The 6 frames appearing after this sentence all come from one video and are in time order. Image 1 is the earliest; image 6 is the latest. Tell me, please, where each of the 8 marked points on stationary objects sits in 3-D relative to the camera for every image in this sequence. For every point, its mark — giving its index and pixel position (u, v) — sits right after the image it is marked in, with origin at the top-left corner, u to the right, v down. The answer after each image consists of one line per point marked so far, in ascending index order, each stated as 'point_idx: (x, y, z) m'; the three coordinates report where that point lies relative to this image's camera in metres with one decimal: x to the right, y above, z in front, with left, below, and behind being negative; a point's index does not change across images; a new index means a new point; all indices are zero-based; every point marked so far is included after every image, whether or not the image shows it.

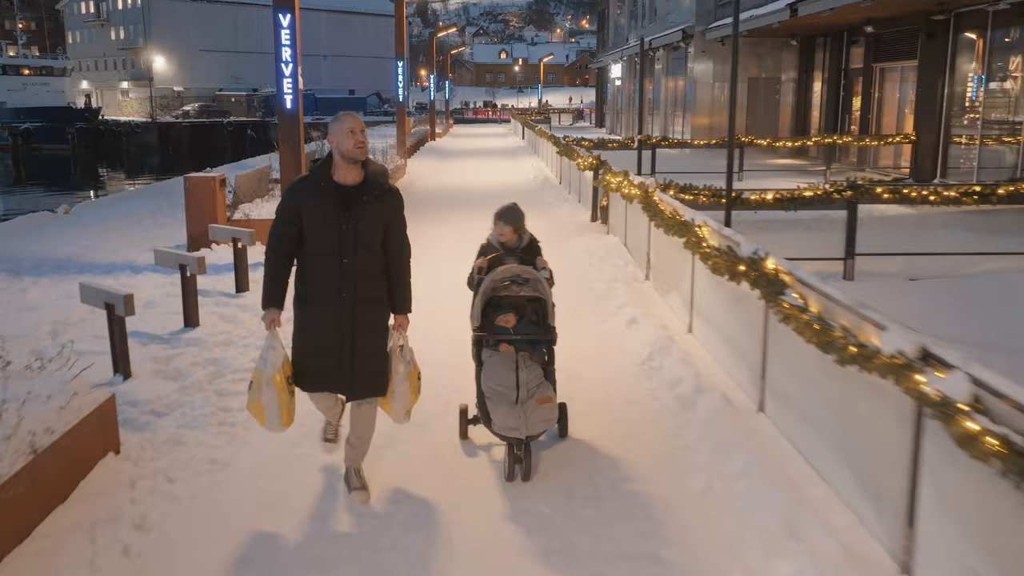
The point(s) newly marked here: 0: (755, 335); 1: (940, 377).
0: (+1.1, -0.2, +4.9) m
1: (+1.2, -0.2, +2.9) m
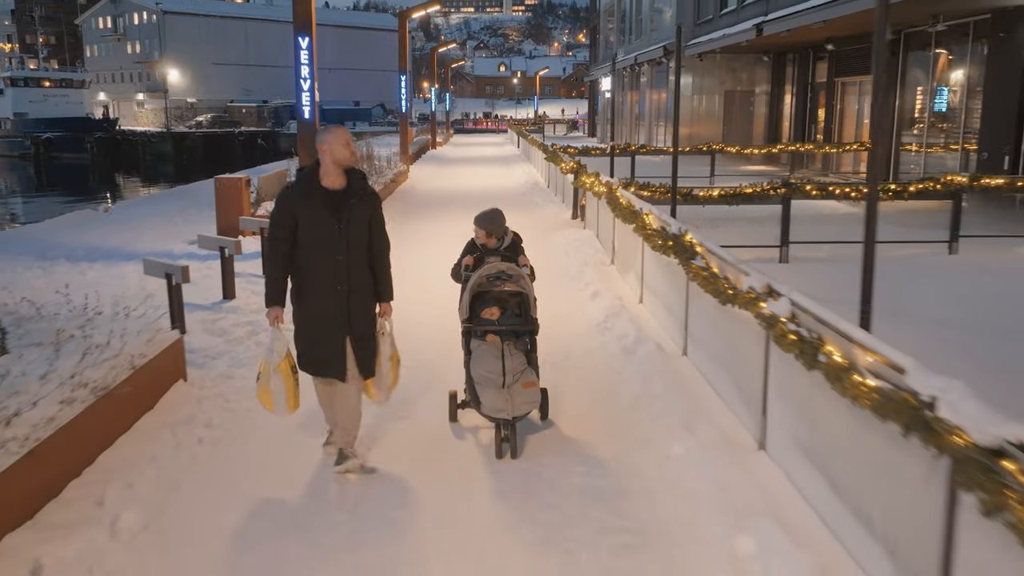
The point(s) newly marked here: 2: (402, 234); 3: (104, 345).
0: (+1.0, 0.0, +6.2) m
1: (+1.0, -0.1, +4.3) m
2: (-1.3, +0.6, +12.6) m
3: (-1.9, -0.3, +5.0) m
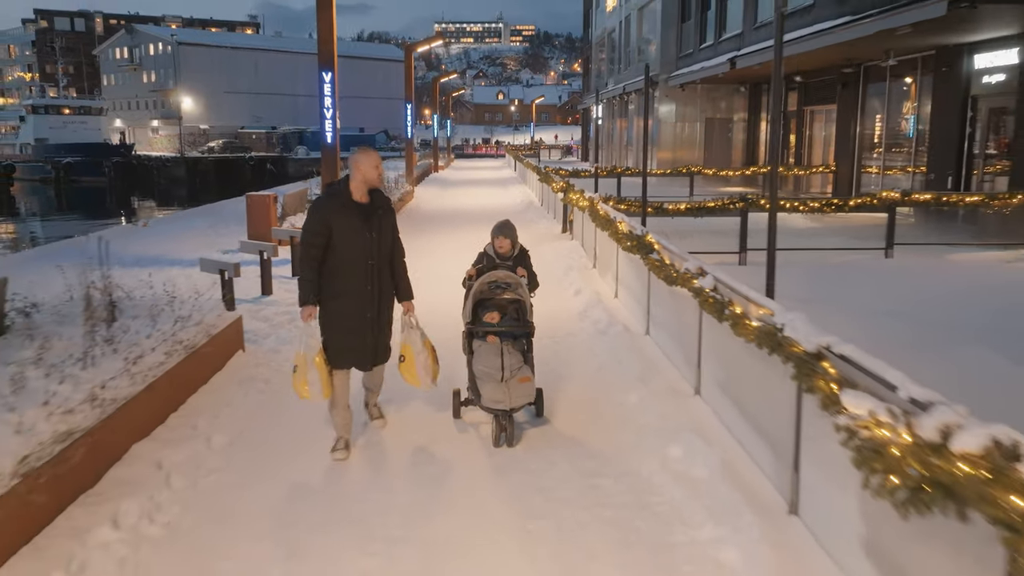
0: (+0.9, 0.0, +7.6) m
1: (+1.0, +0.1, +5.6) m
2: (-1.4, +0.5, +14.0) m
3: (-1.9, -0.2, +6.4) m
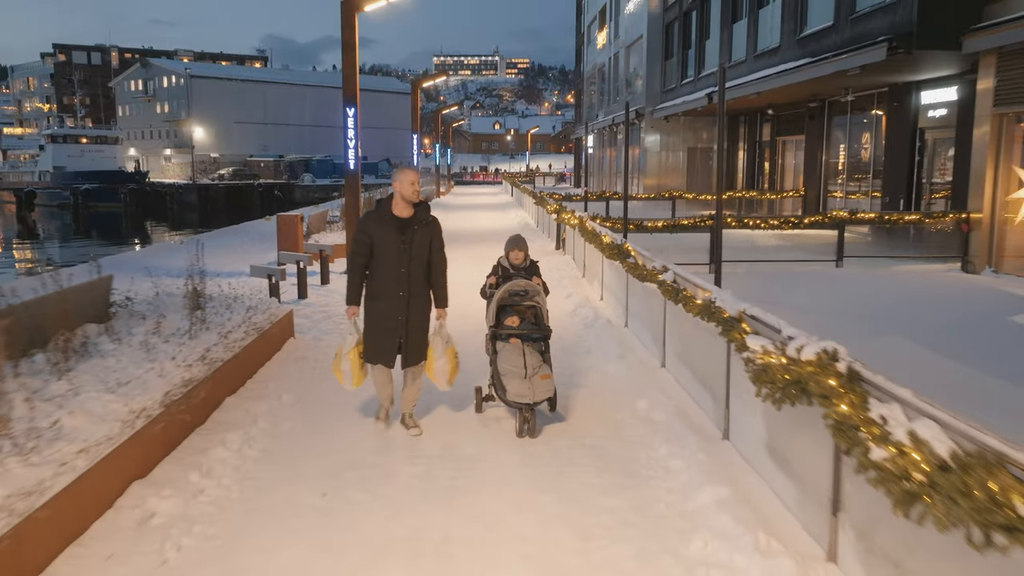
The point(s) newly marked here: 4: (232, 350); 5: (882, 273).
0: (+1.0, 0.0, +9.1) m
1: (+1.0, +0.1, +7.2) m
2: (-1.4, +0.4, +15.5) m
3: (-1.9, -0.2, +7.9) m
4: (-1.7, -0.4, +6.6) m
5: (+4.2, +0.2, +12.1) m
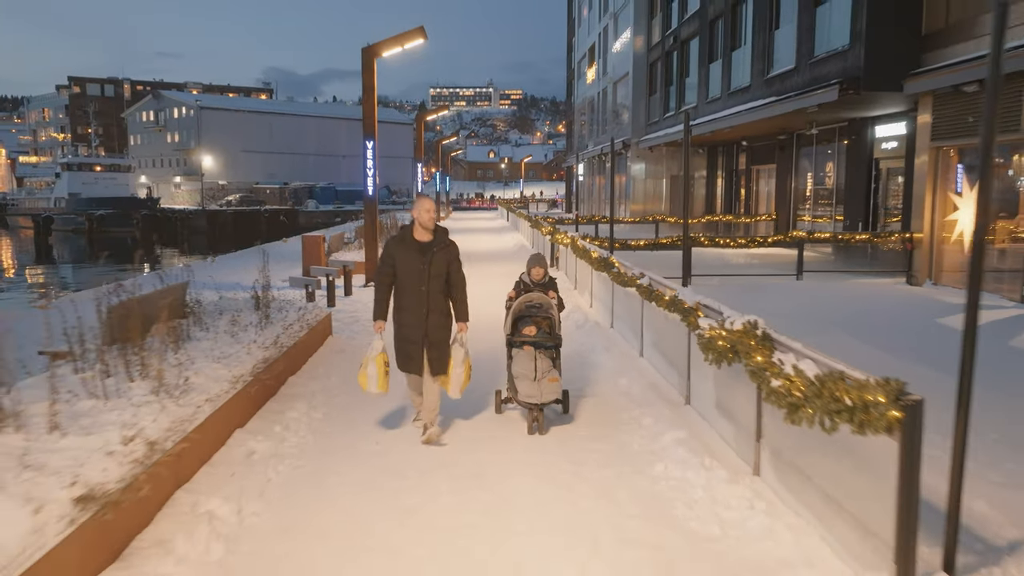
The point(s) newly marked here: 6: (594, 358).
0: (+1.0, -0.1, +10.8) m
1: (+1.1, +0.1, +8.8) m
2: (-1.4, +0.1, +17.2) m
3: (-1.9, -0.2, +9.5) m
4: (-1.7, -0.4, +8.2) m
5: (+4.2, 0.0, +13.7) m
6: (+0.7, -0.6, +9.4) m
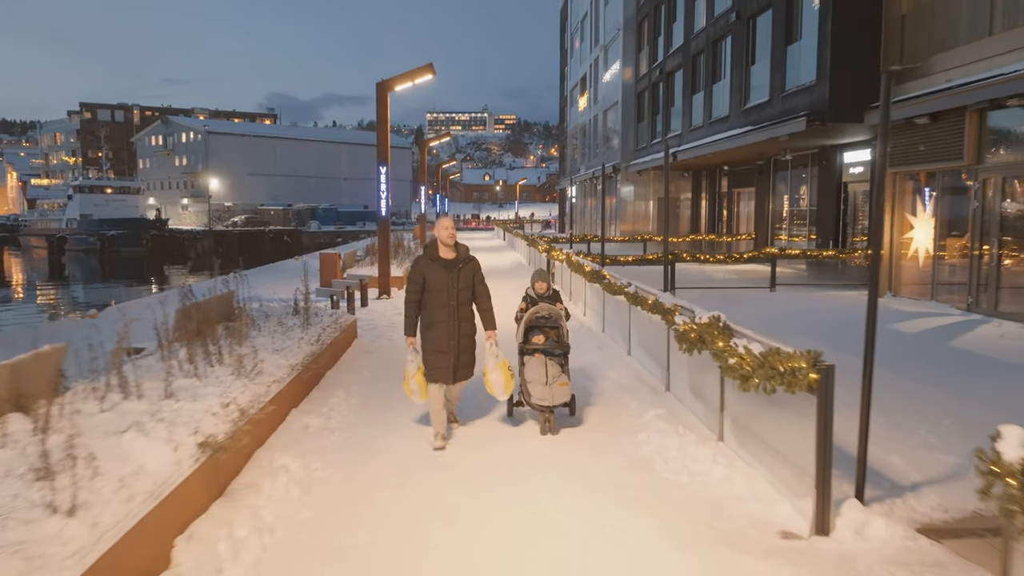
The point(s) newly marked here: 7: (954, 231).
0: (+1.0, -0.2, +12.2) m
1: (+1.1, 0.0, +10.2) m
2: (-1.4, -0.1, +18.5) m
3: (-1.8, -0.3, +10.9) m
4: (-1.6, -0.4, +9.5) m
5: (+4.2, -0.1, +15.2) m
6: (+0.8, -0.7, +10.8) m
7: (+5.8, +0.7, +13.9) m
